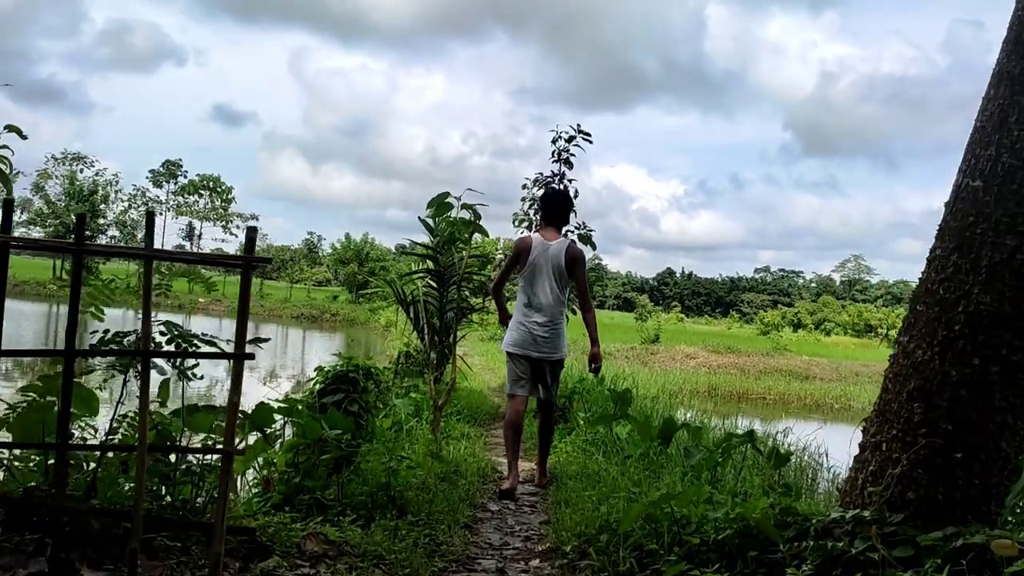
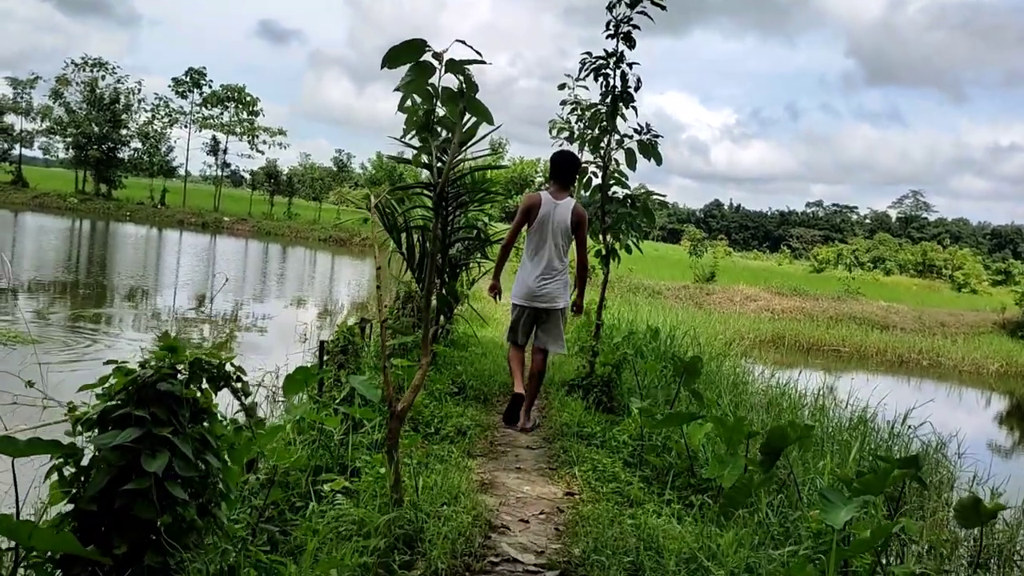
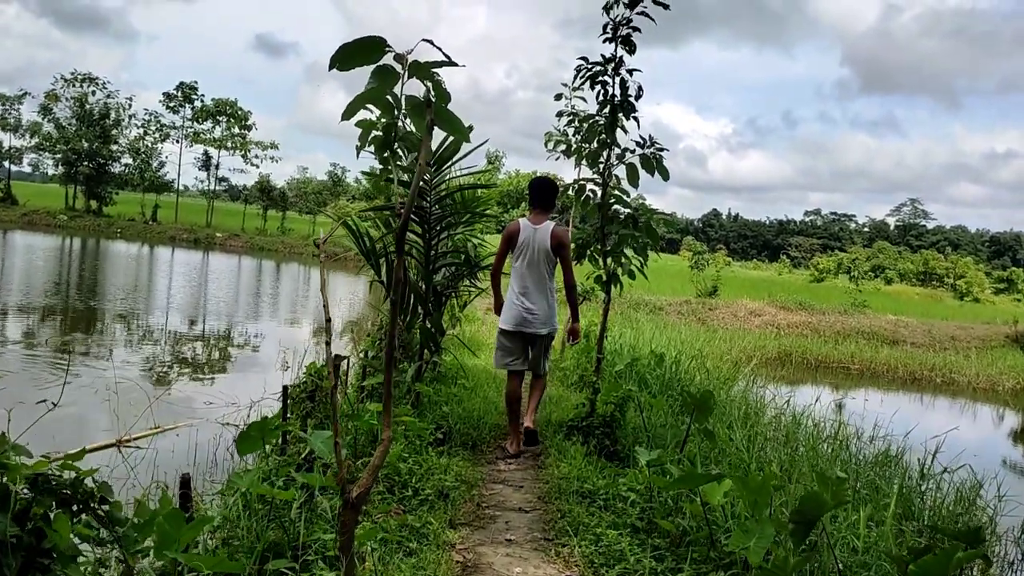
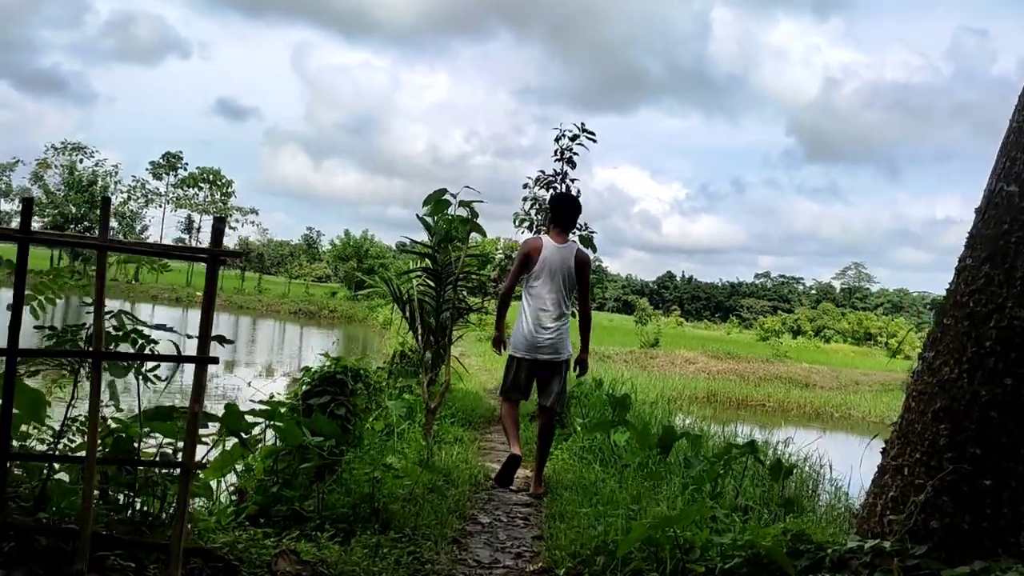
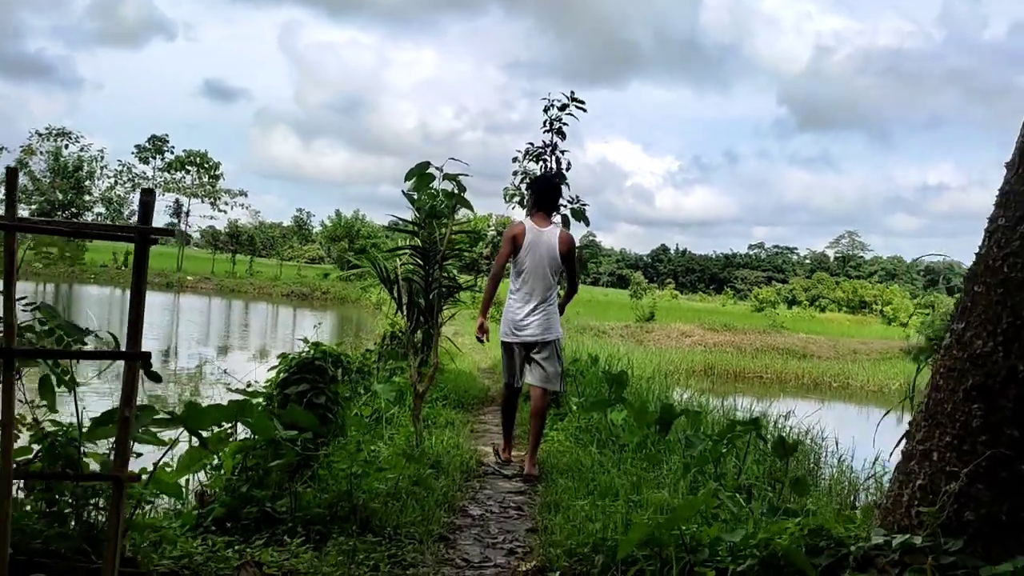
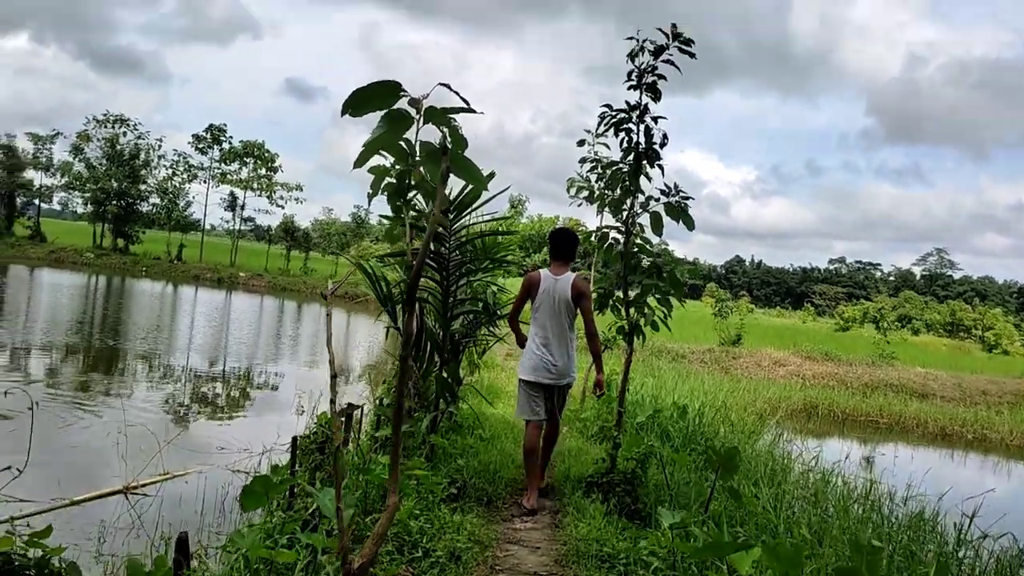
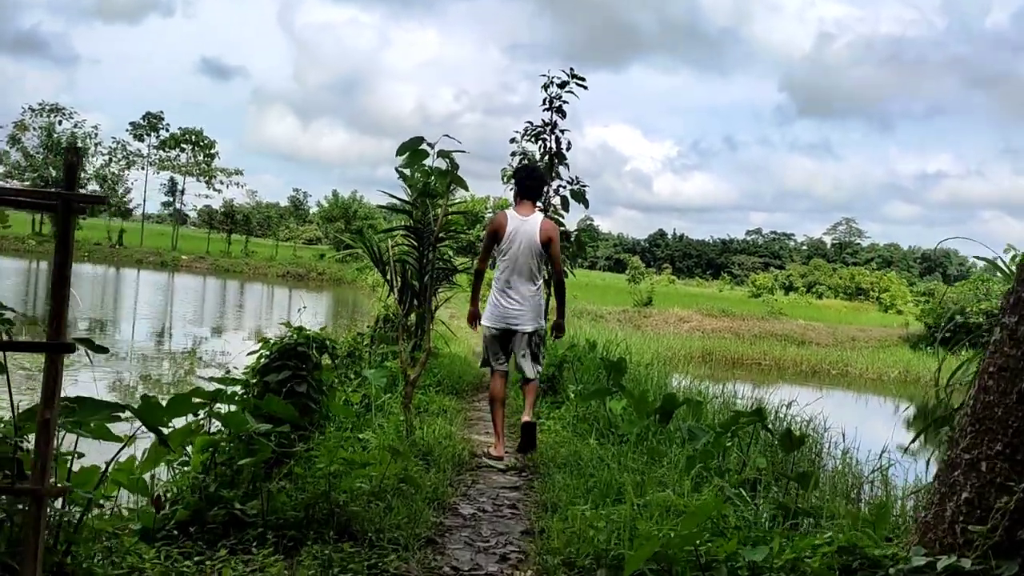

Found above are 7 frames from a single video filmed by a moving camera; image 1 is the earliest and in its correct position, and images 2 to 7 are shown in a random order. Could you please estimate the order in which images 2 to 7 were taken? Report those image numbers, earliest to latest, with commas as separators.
4, 5, 7, 2, 3, 6
